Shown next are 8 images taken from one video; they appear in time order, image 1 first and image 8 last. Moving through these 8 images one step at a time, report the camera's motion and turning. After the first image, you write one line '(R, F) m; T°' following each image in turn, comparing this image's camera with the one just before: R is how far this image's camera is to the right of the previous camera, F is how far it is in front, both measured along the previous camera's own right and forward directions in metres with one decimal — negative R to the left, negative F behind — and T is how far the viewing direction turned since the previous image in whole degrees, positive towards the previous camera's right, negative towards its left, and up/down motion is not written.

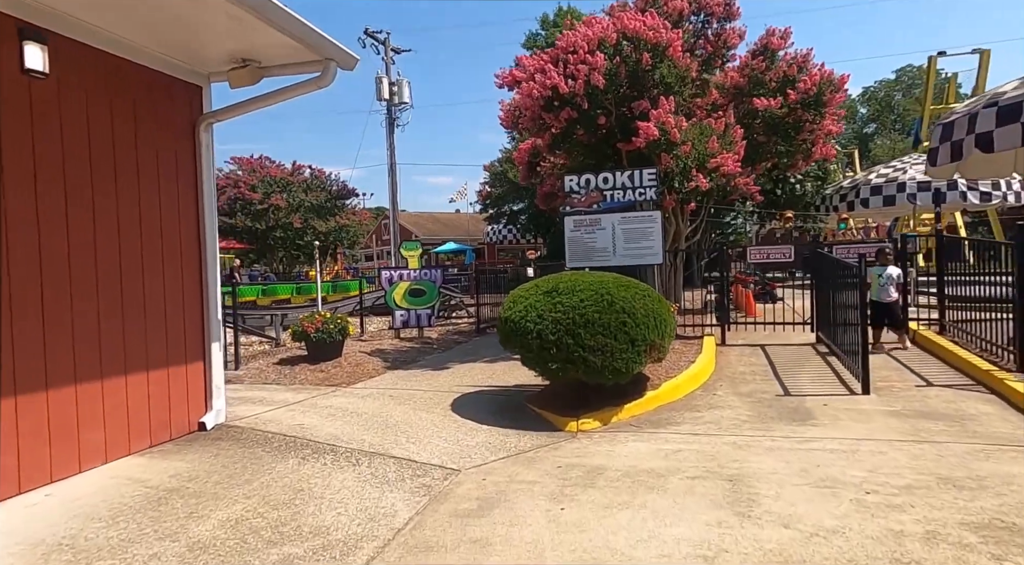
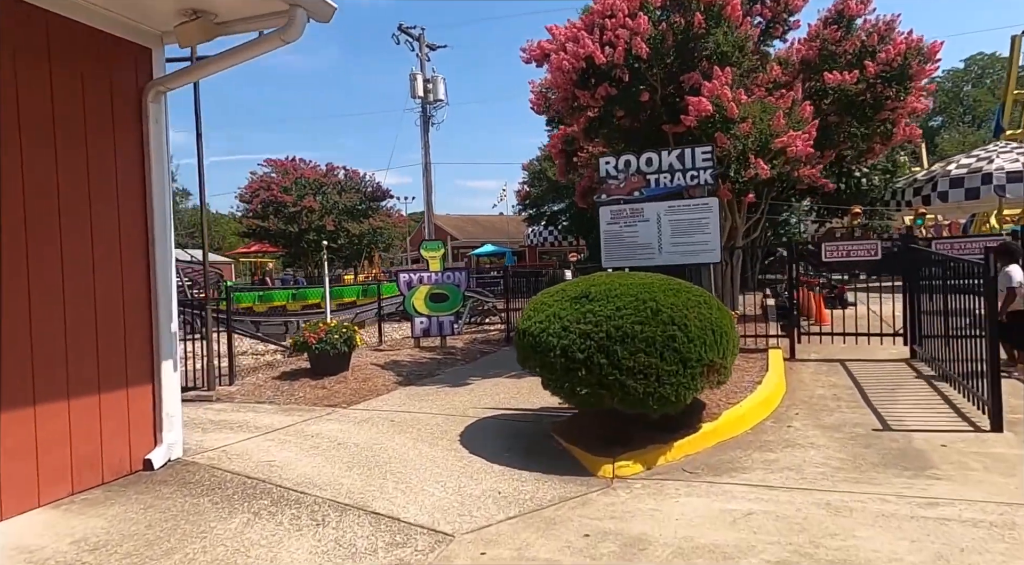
(+0.2, +1.4) m; -4°
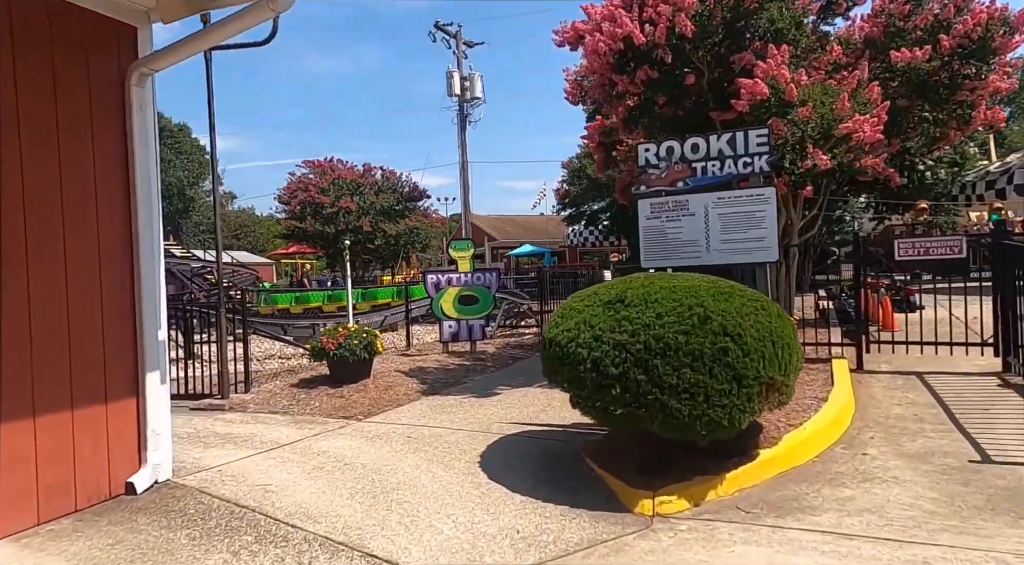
(+0.1, +0.7) m; -3°
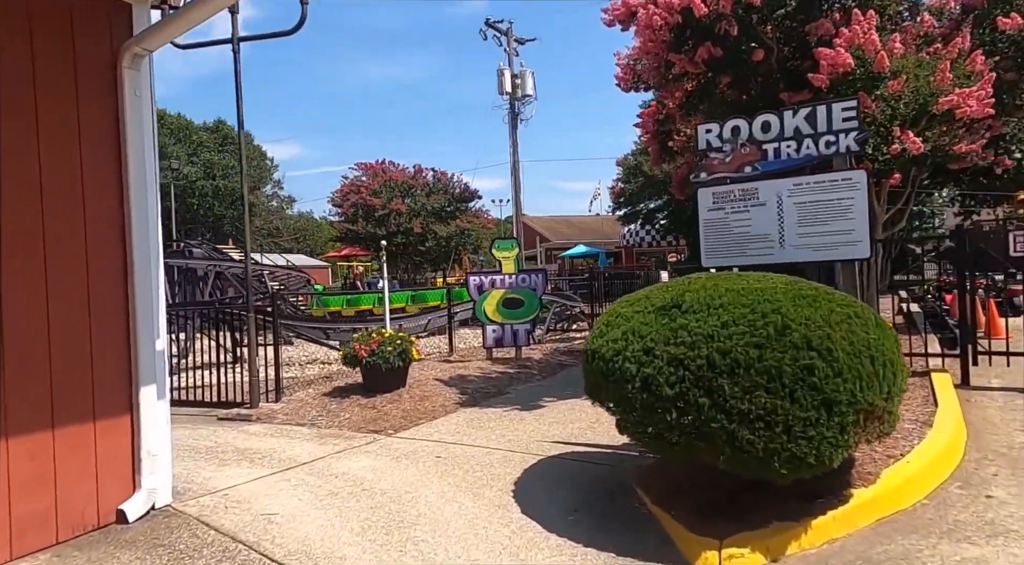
(+0.1, +0.7) m; -5°
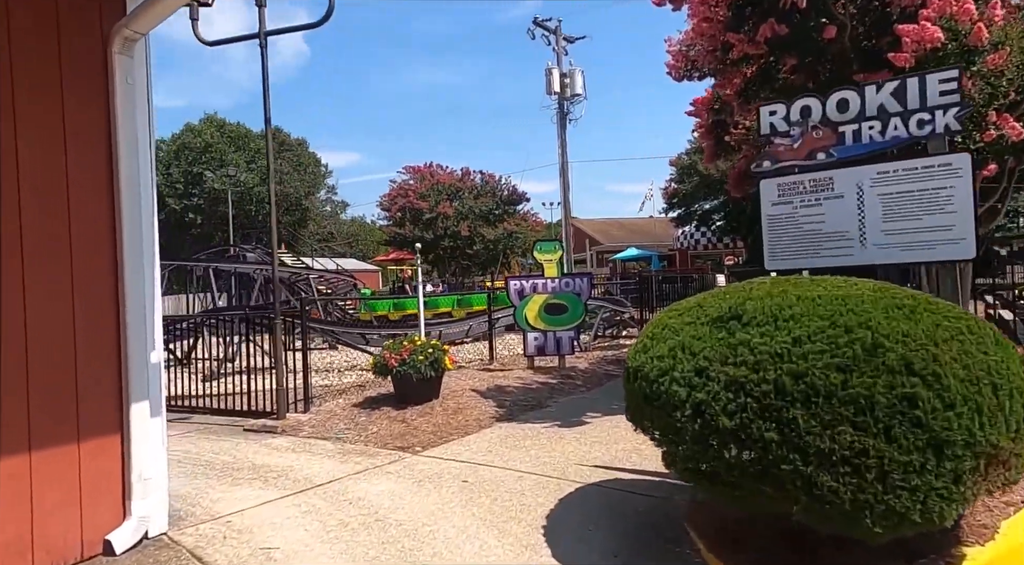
(+0.1, +0.6) m; -4°
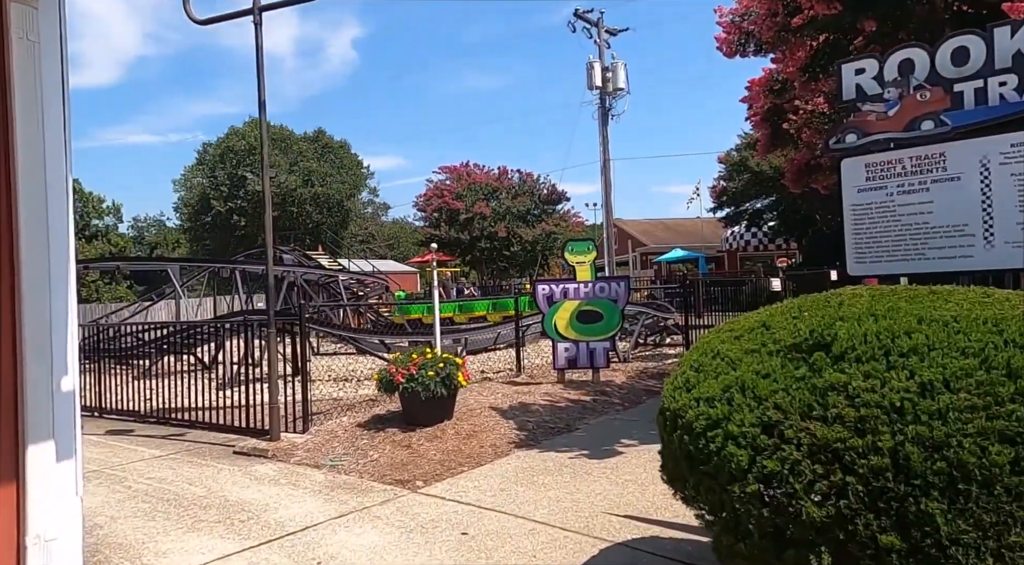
(+0.2, +1.0) m; -4°
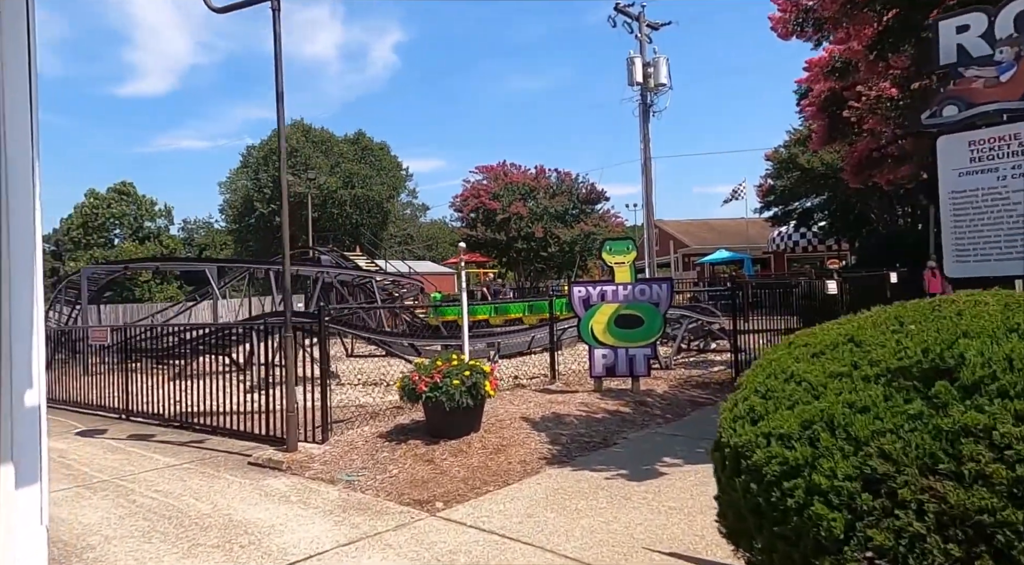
(+0.1, +0.5) m; -3°
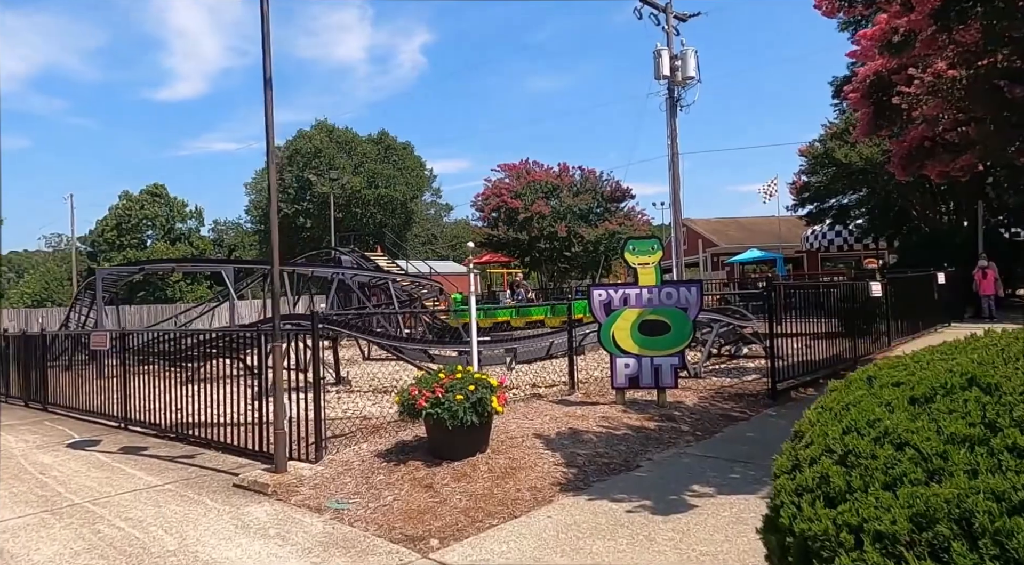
(+0.1, +0.7) m; -2°
